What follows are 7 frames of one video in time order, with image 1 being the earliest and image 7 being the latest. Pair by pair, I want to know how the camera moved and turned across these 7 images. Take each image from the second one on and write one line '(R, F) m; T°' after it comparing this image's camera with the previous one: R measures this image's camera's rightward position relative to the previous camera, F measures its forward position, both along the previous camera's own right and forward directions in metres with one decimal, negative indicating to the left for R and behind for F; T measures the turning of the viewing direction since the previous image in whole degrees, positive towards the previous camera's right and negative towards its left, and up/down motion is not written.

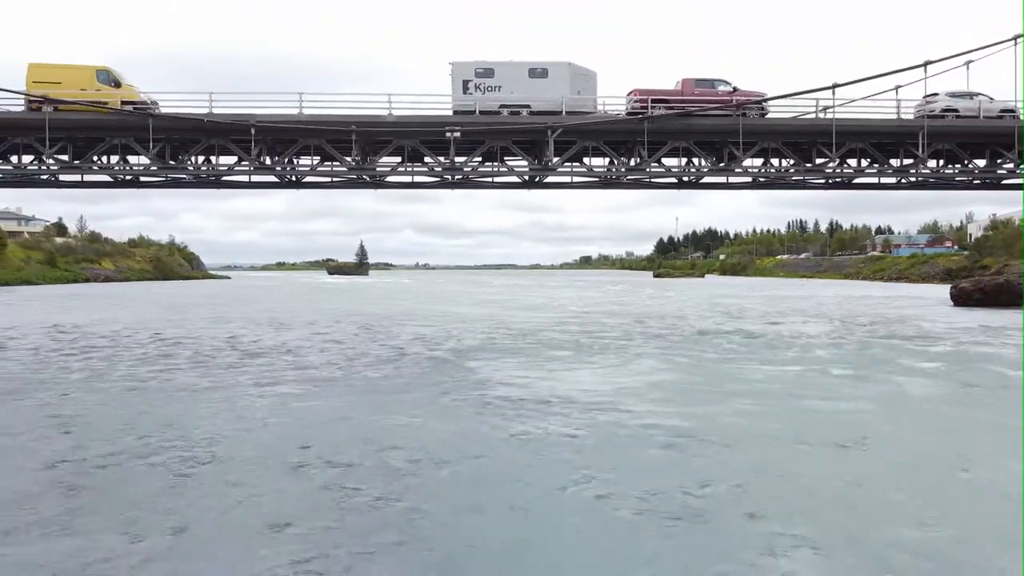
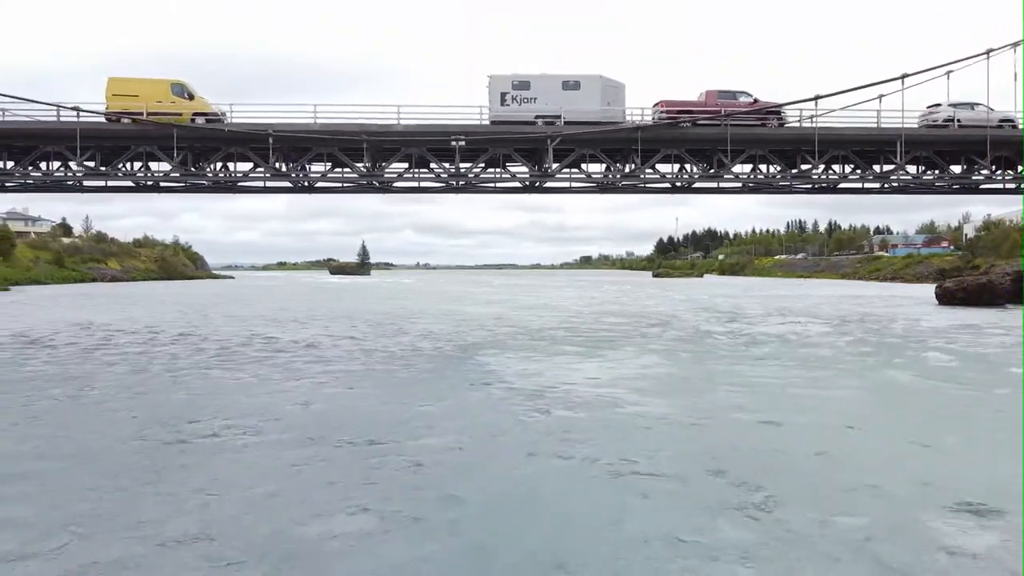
(0.0, -1.1) m; 0°
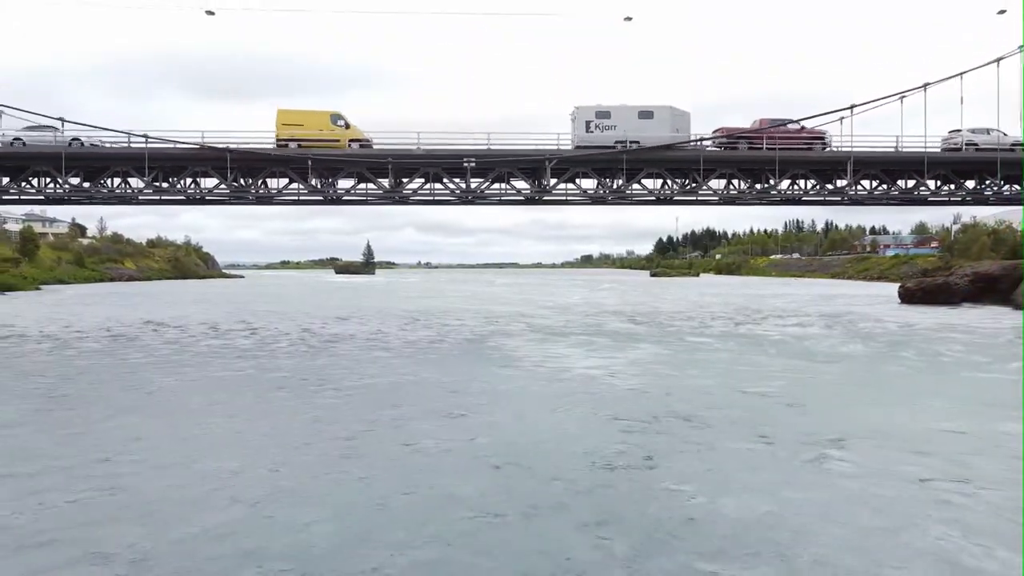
(-0.1, -3.0) m; 0°
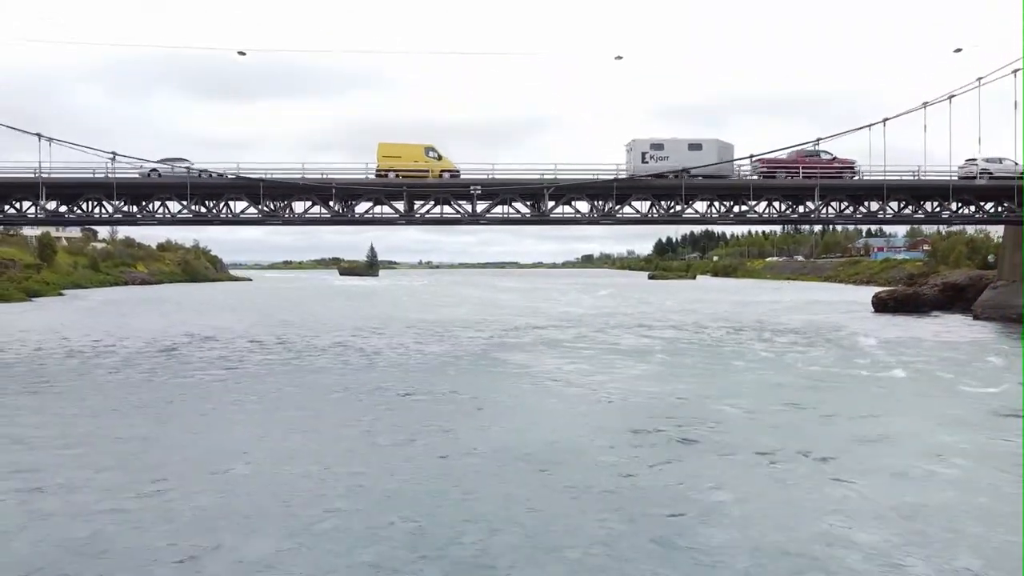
(0.0, -2.5) m; 0°
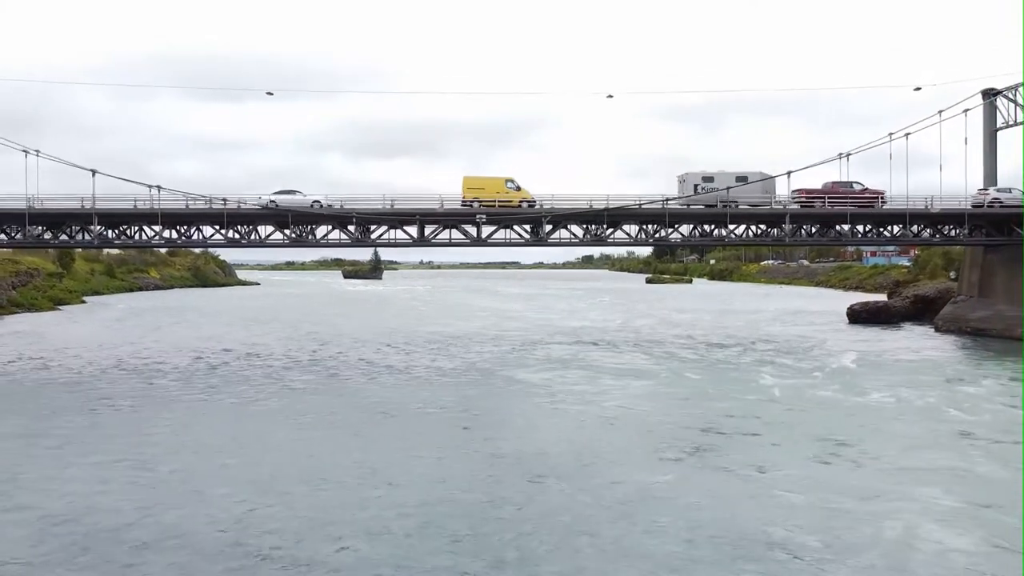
(0.0, -2.7) m; 0°
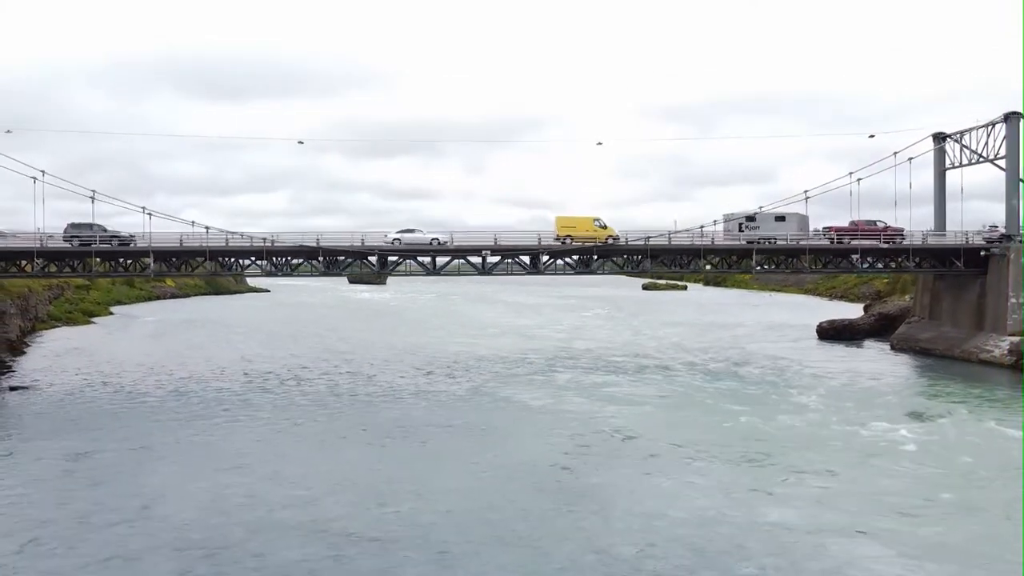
(-0.1, -3.9) m; 0°
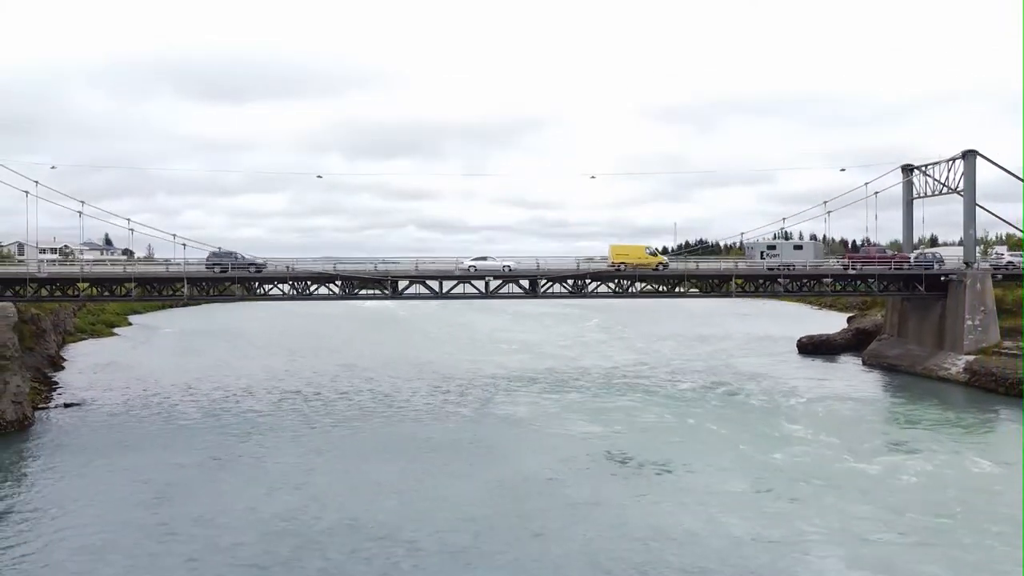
(-0.1, -3.0) m; 0°
